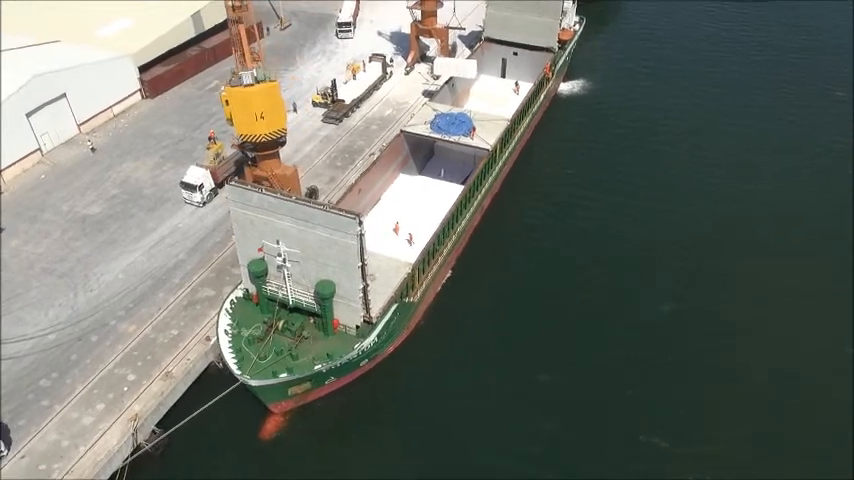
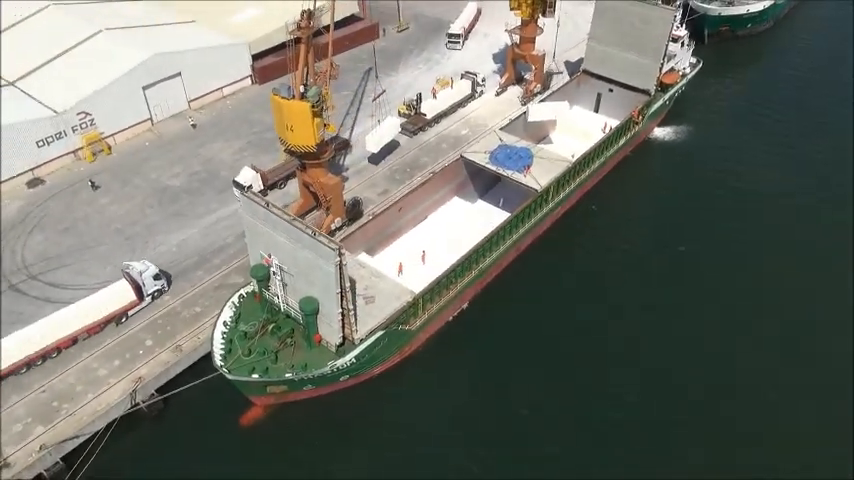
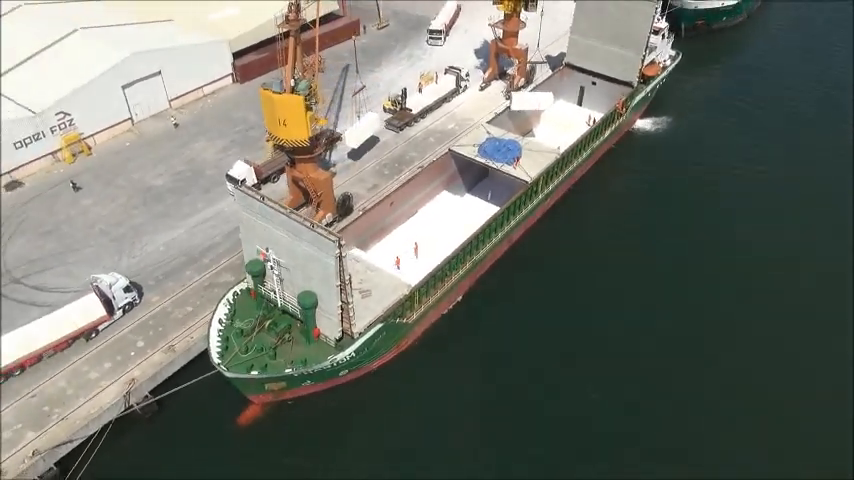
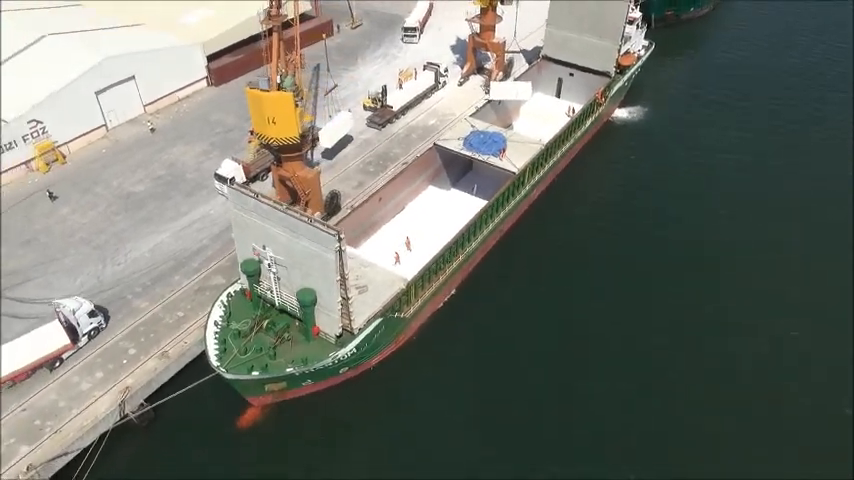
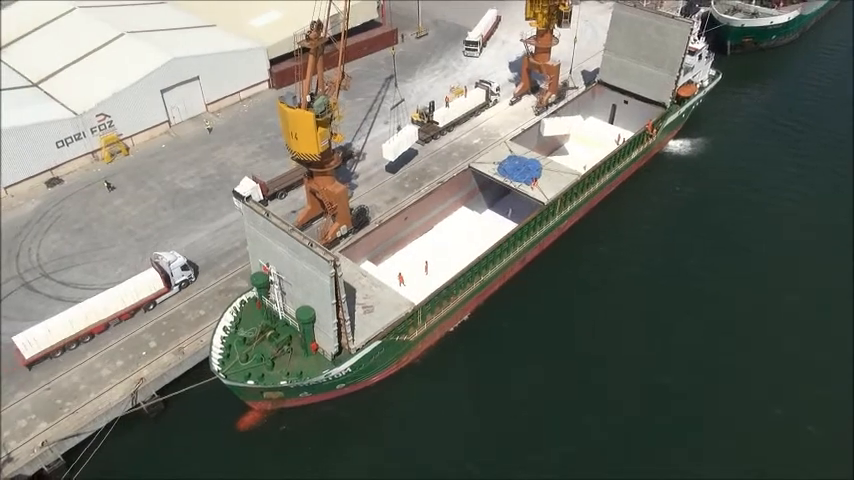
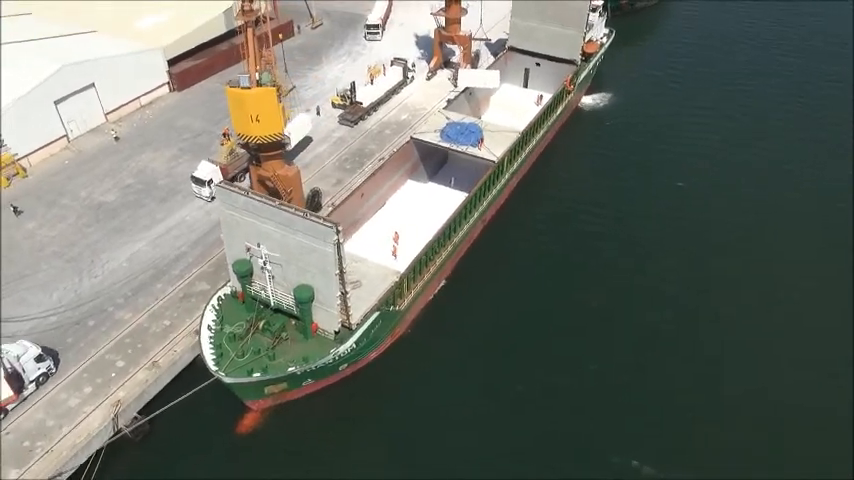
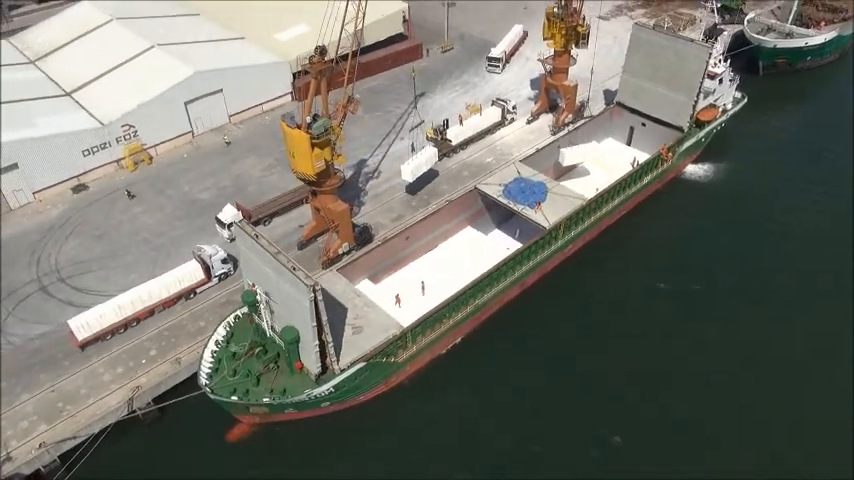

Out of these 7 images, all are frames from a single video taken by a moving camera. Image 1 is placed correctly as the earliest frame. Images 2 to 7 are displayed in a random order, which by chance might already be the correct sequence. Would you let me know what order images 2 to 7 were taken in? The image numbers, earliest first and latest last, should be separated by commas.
6, 4, 3, 2, 5, 7
